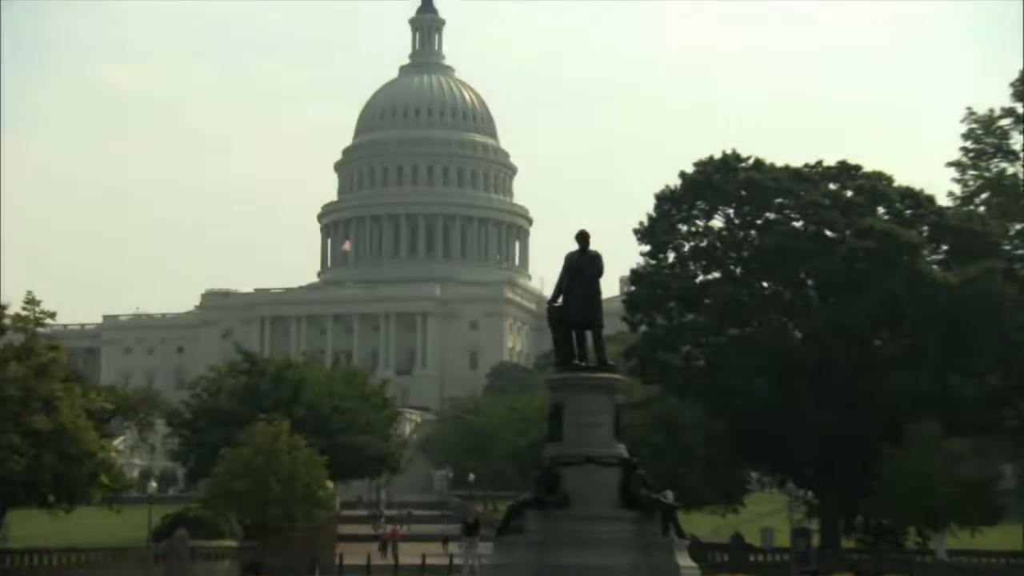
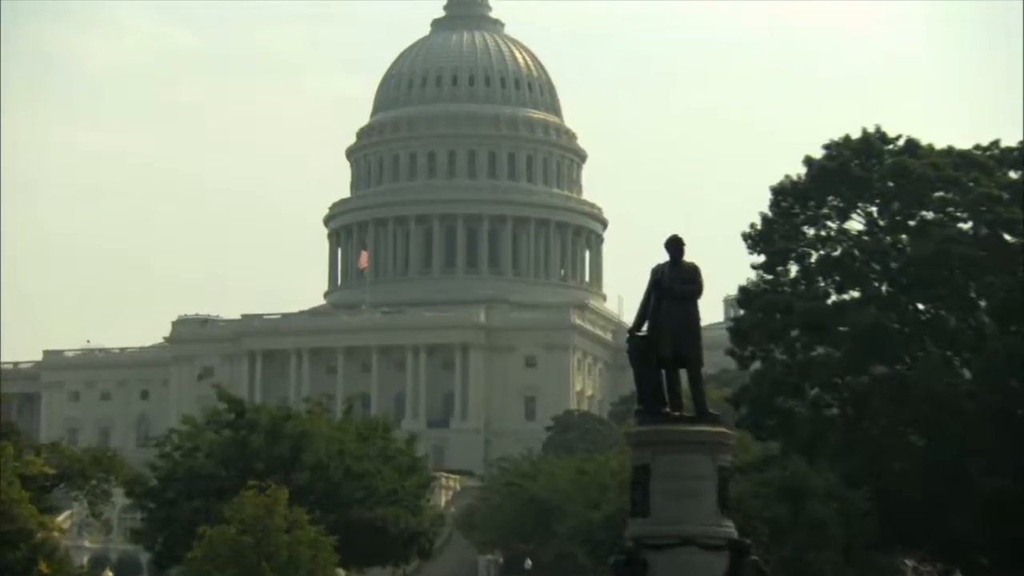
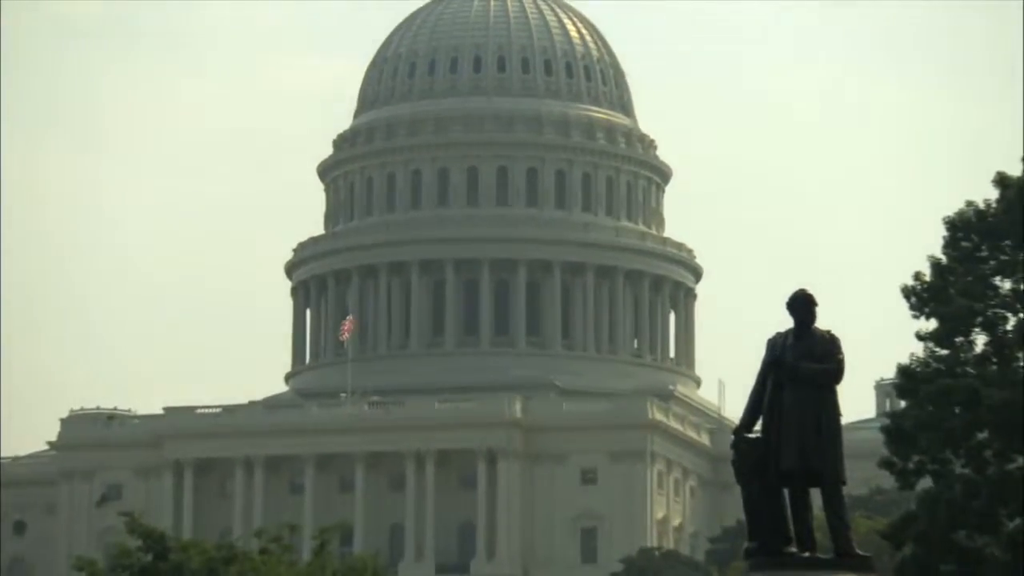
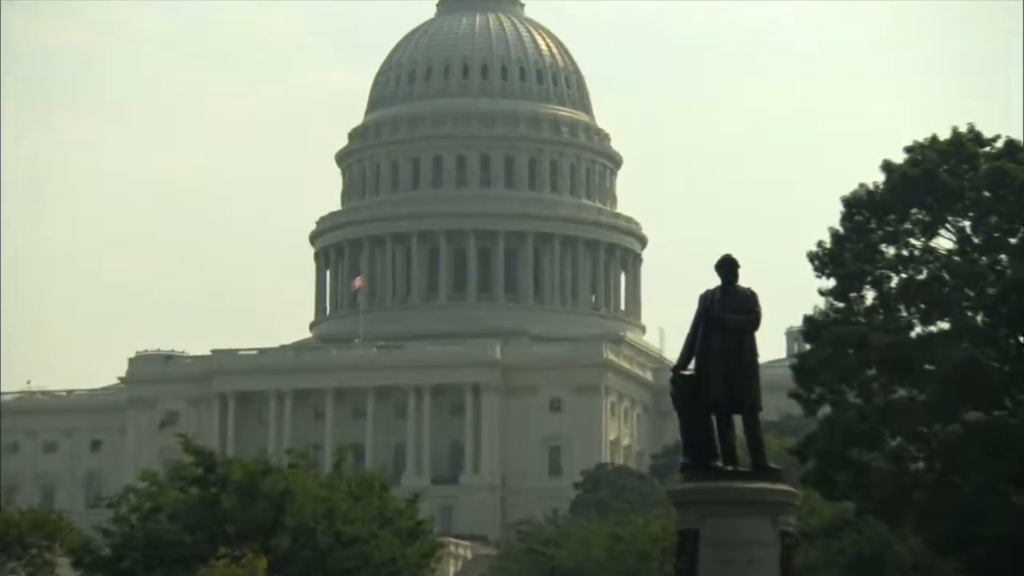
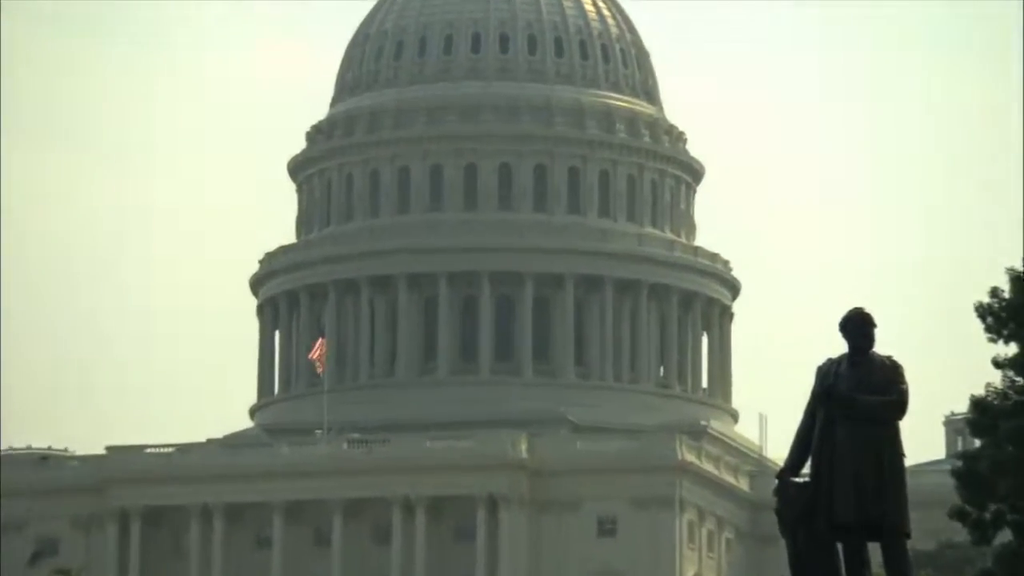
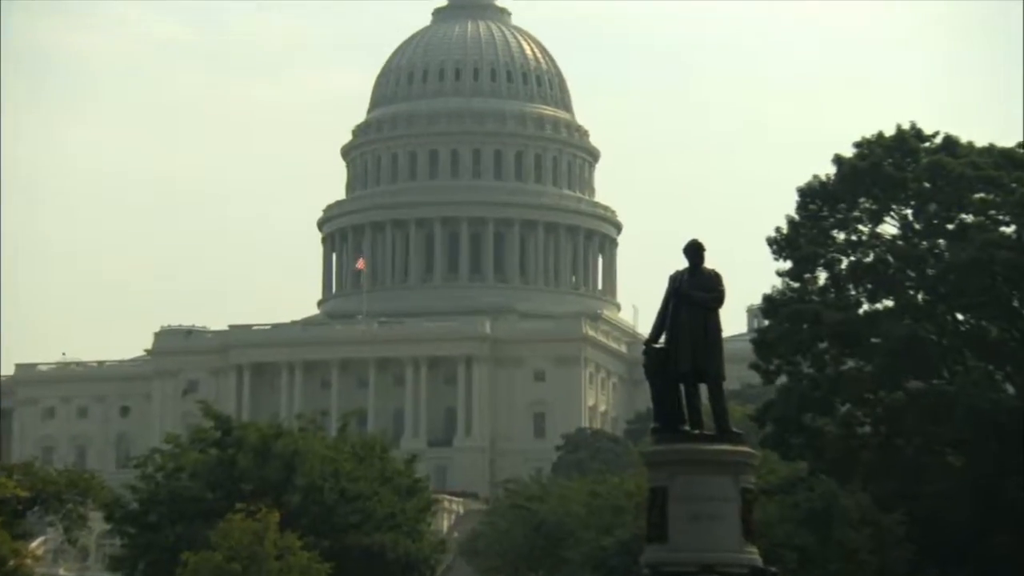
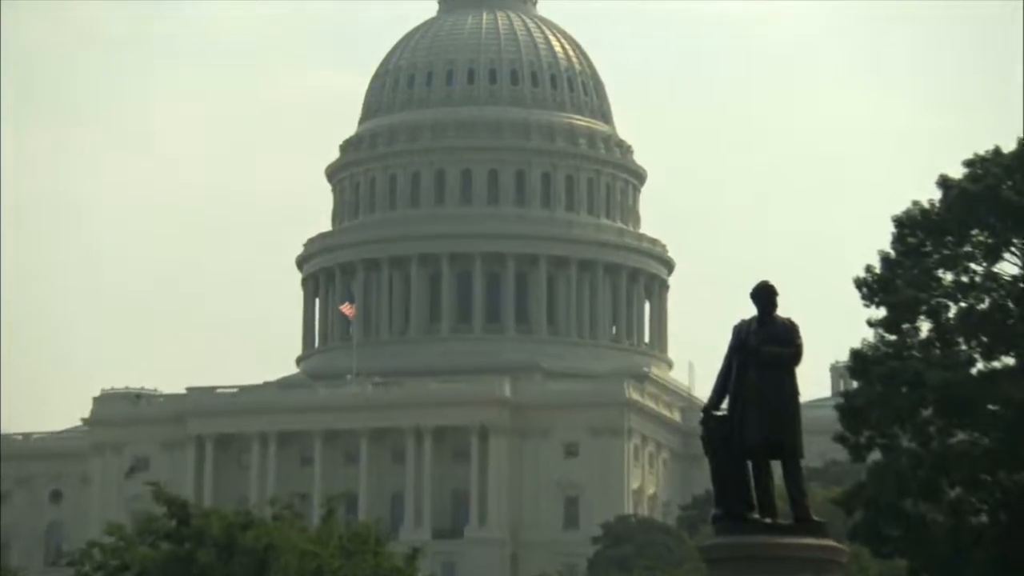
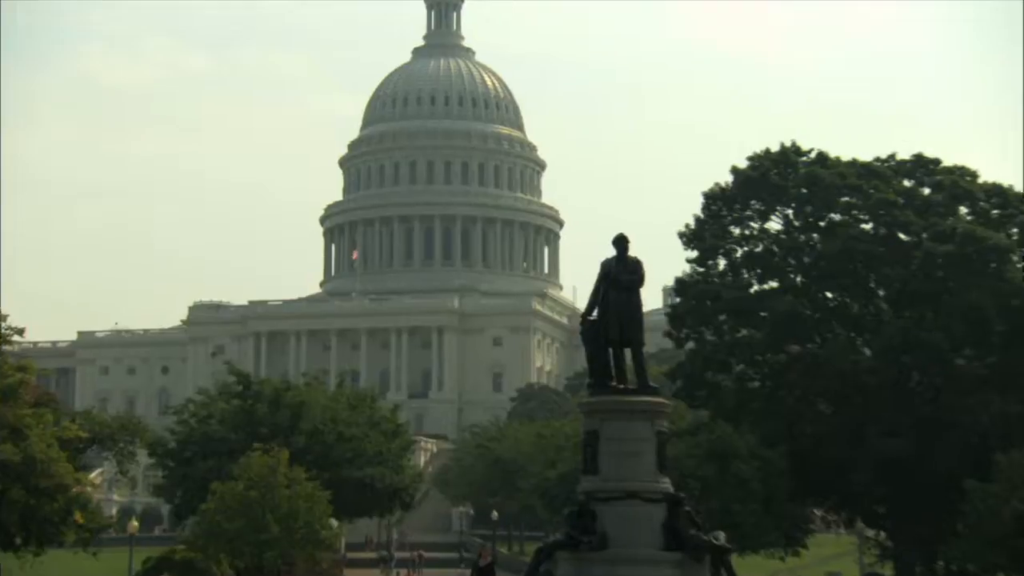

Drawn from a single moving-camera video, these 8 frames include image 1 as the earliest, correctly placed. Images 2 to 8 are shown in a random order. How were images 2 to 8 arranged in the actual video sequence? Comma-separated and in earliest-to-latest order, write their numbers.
8, 2, 6, 4, 7, 3, 5
